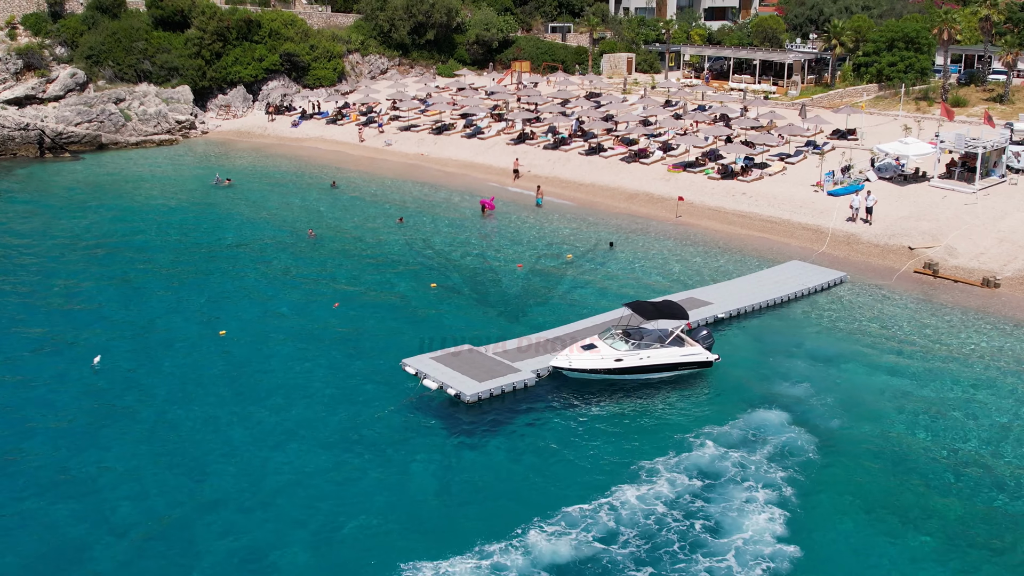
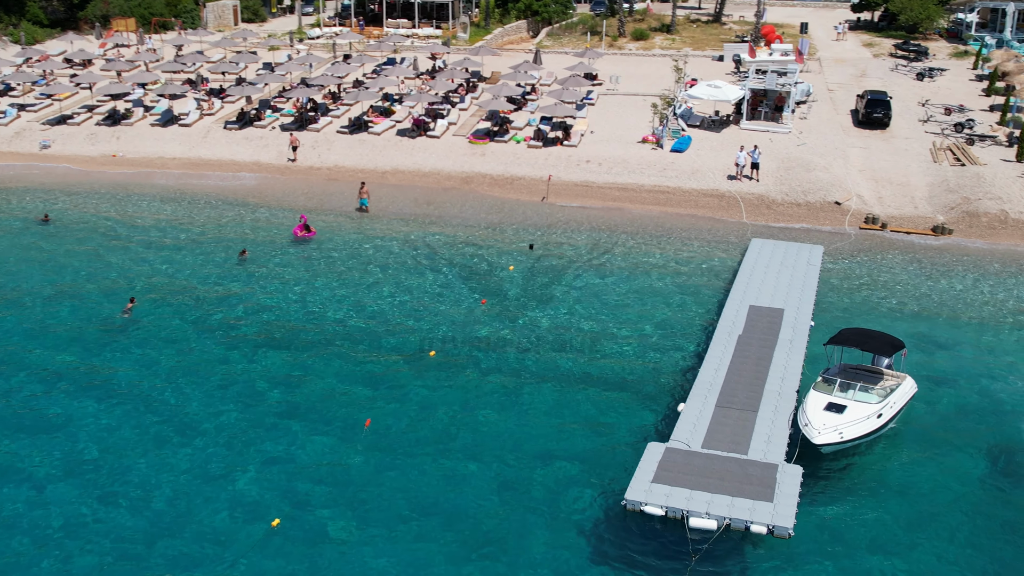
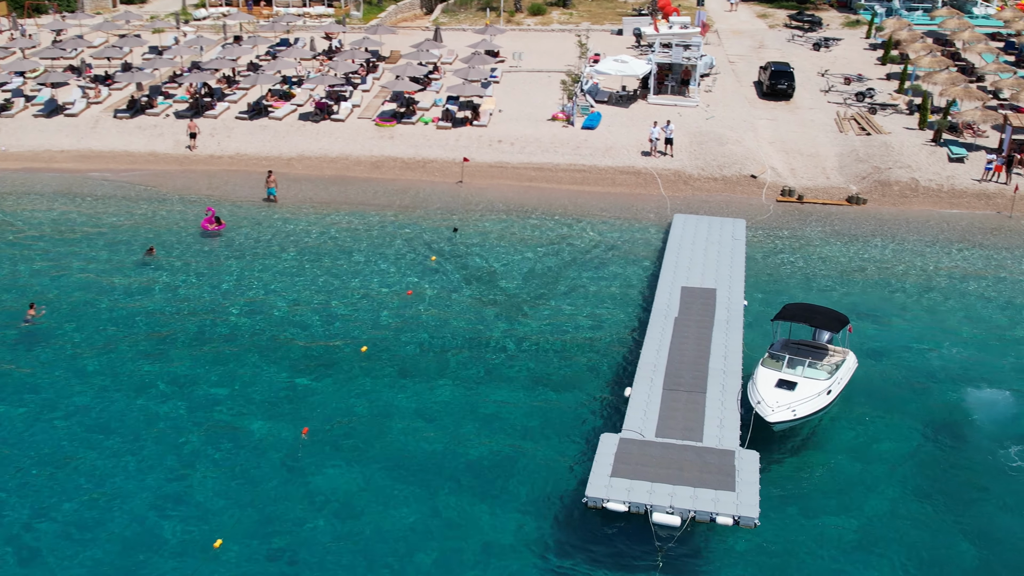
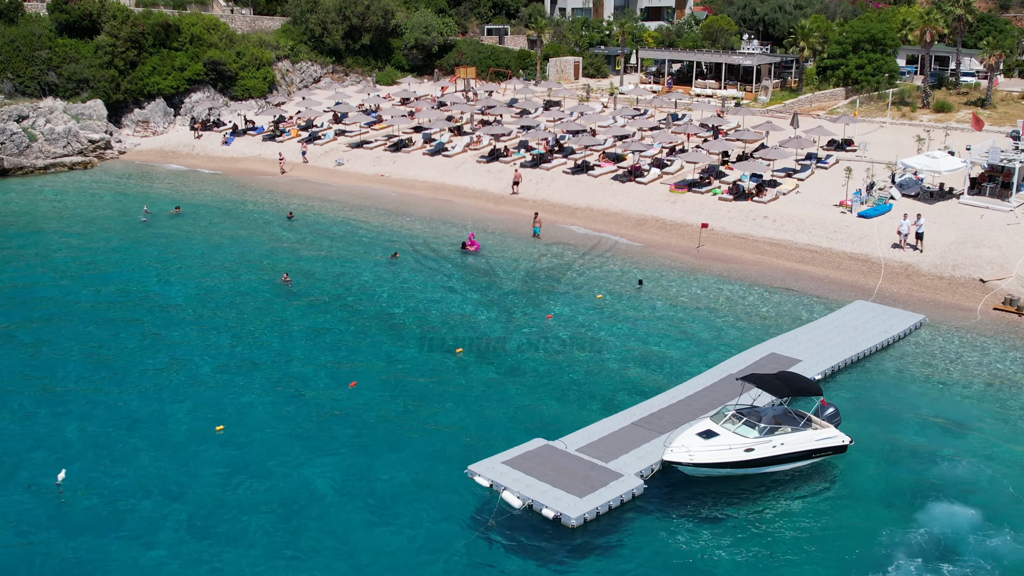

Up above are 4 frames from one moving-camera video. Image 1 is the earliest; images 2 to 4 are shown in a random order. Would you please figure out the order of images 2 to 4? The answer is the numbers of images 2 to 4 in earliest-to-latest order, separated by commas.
4, 2, 3
